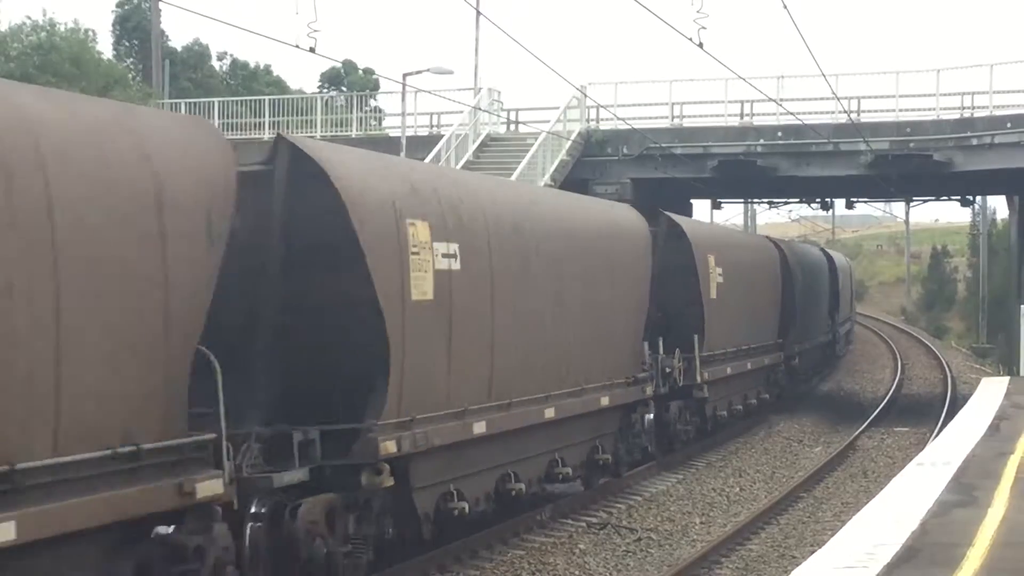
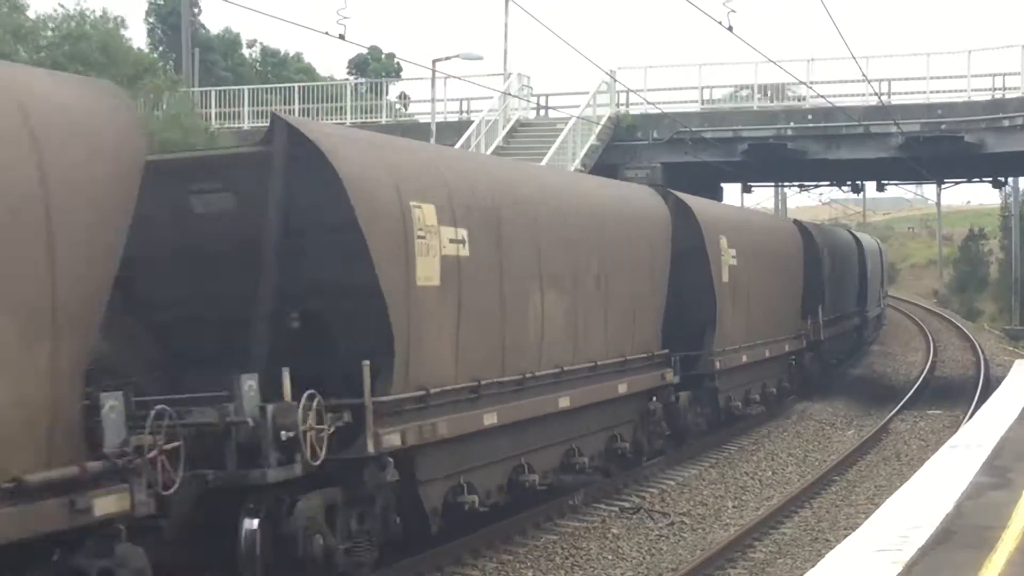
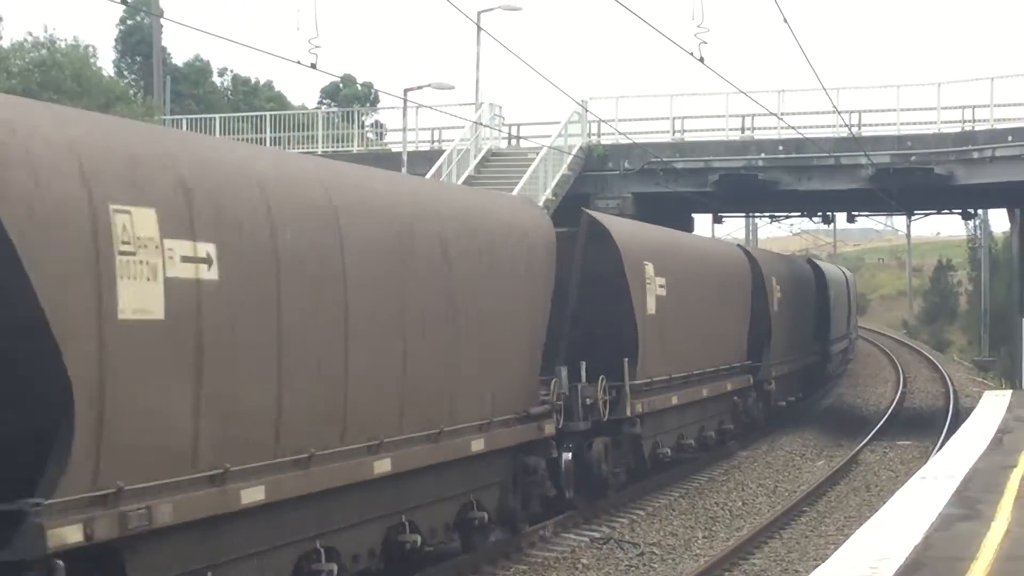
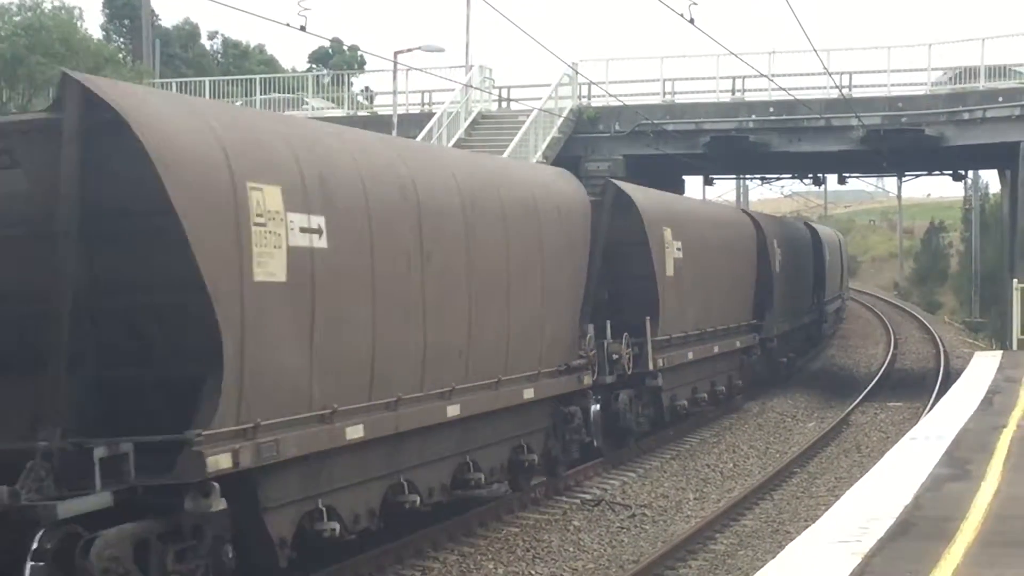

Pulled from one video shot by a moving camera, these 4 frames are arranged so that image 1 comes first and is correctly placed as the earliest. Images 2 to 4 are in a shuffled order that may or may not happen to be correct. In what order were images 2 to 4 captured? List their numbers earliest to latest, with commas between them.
3, 4, 2
